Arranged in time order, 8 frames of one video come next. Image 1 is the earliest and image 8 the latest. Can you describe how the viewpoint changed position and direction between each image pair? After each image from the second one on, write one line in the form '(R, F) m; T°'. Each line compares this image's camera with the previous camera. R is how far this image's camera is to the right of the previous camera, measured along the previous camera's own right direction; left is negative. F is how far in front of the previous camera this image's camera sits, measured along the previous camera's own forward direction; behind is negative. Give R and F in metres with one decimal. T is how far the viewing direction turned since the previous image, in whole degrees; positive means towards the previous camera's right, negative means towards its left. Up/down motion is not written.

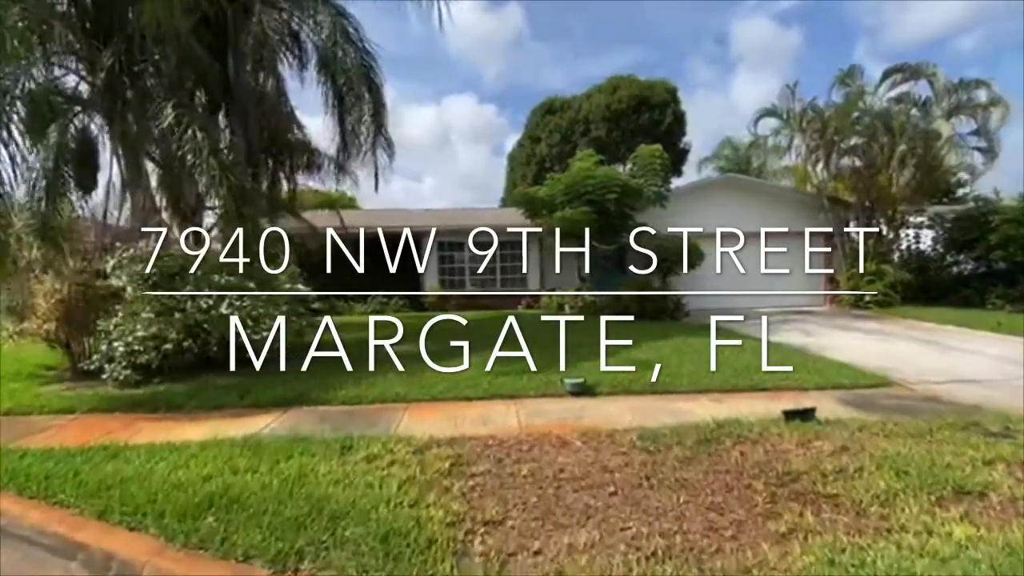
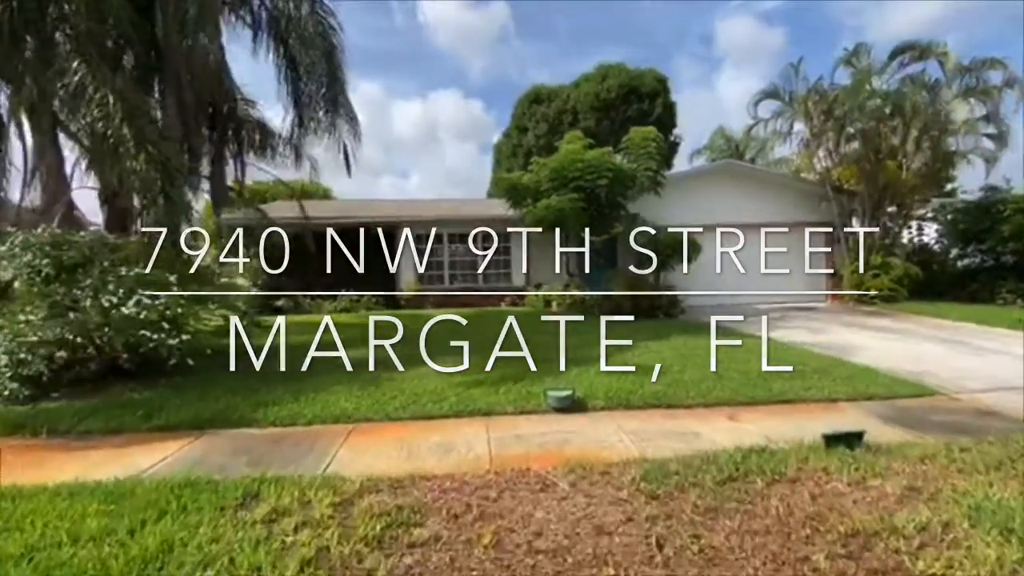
(+0.2, +1.5) m; +1°
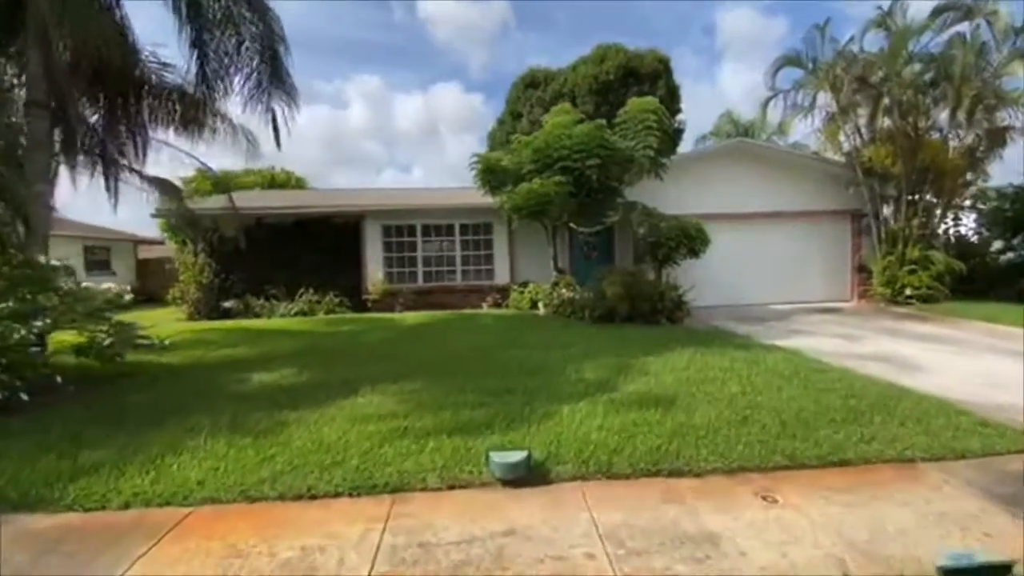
(+0.7, +2.2) m; 0°
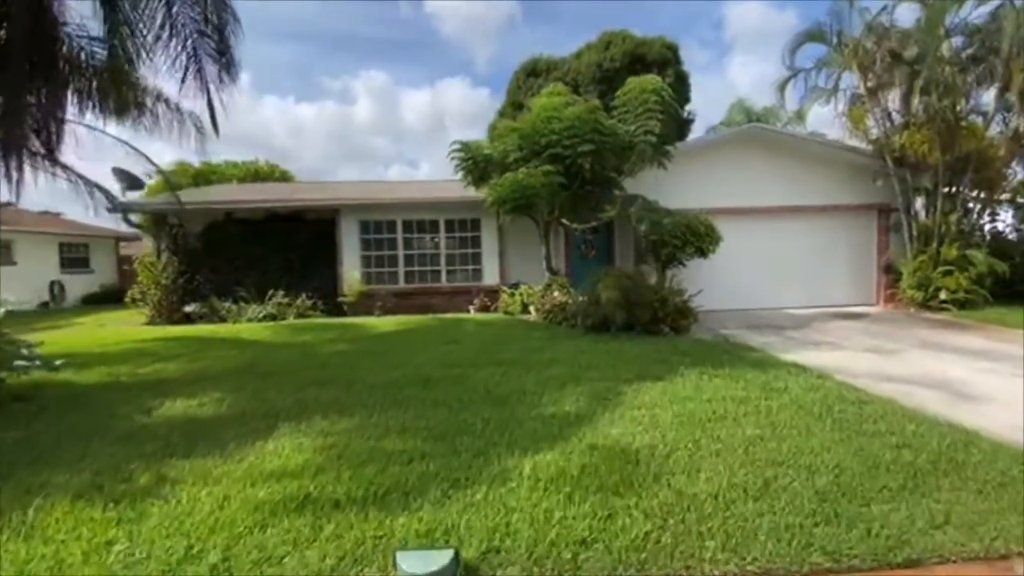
(+0.6, +1.4) m; -1°
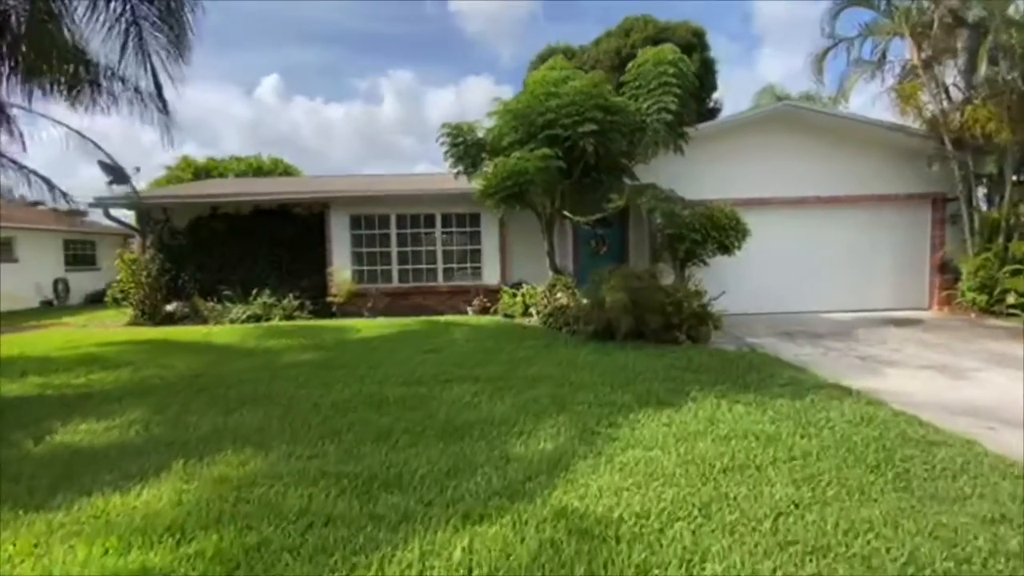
(+0.6, +1.3) m; -3°
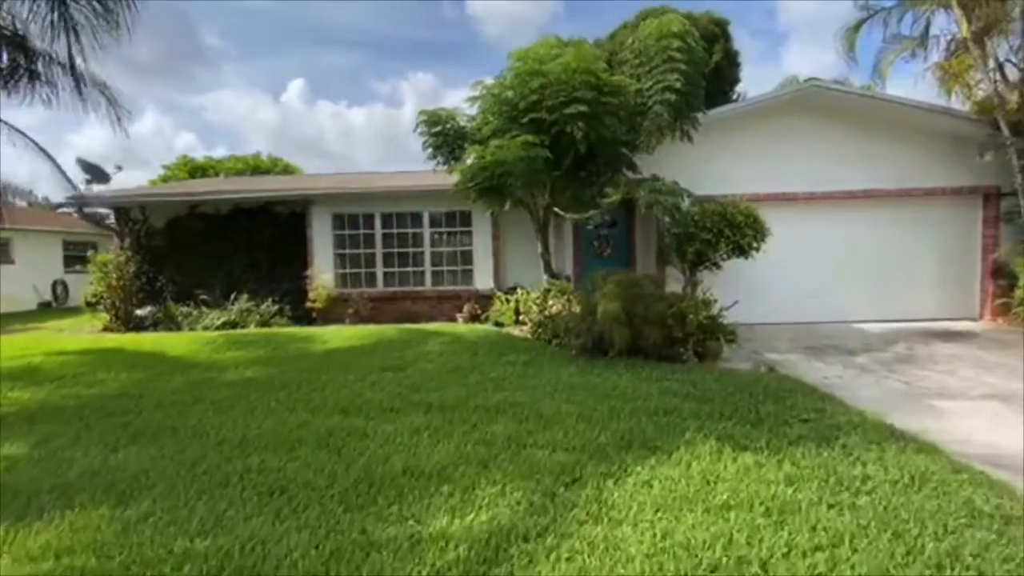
(+0.7, +1.2) m; -2°
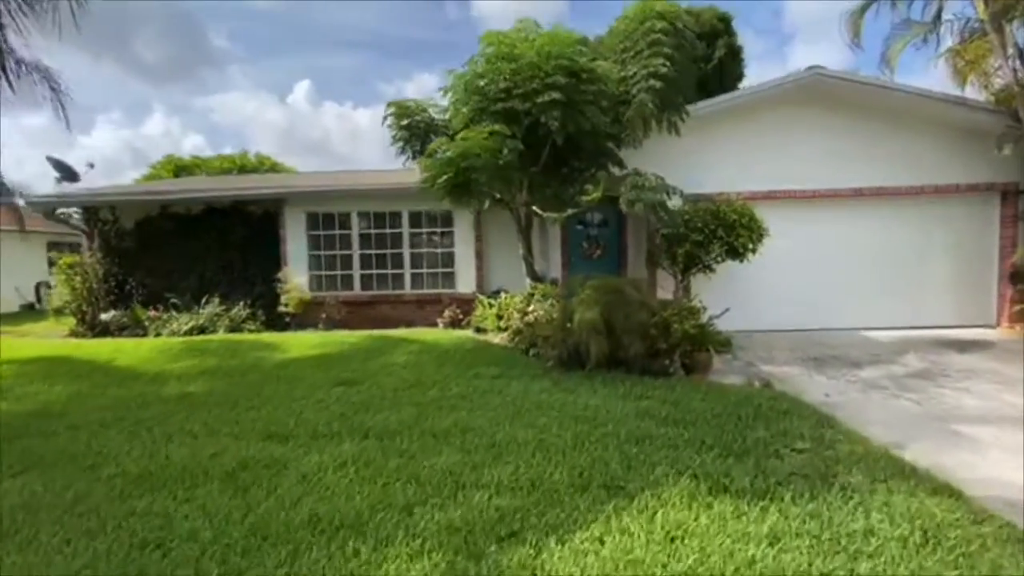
(+0.5, +0.7) m; -1°
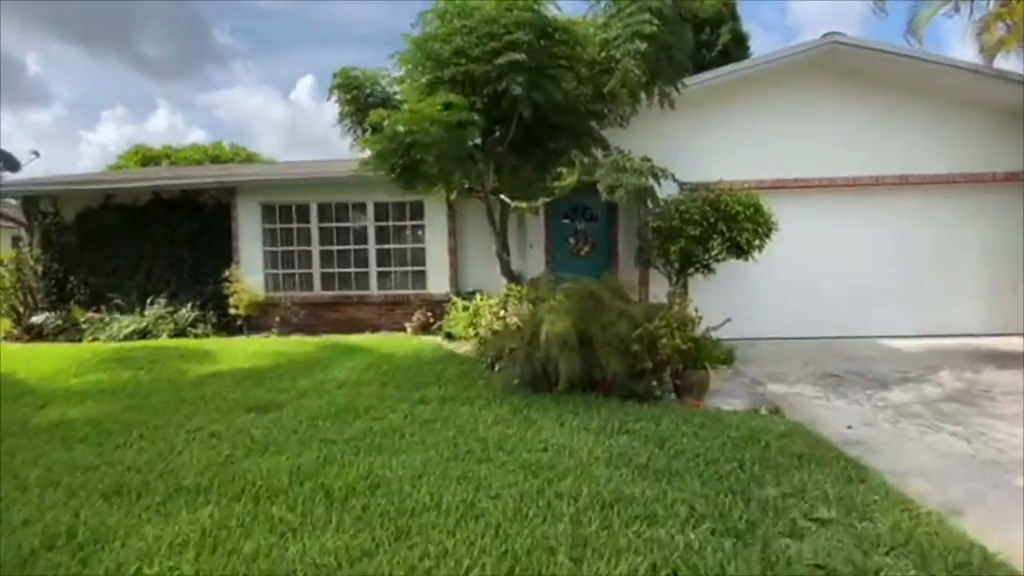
(+0.6, +1.2) m; 0°
